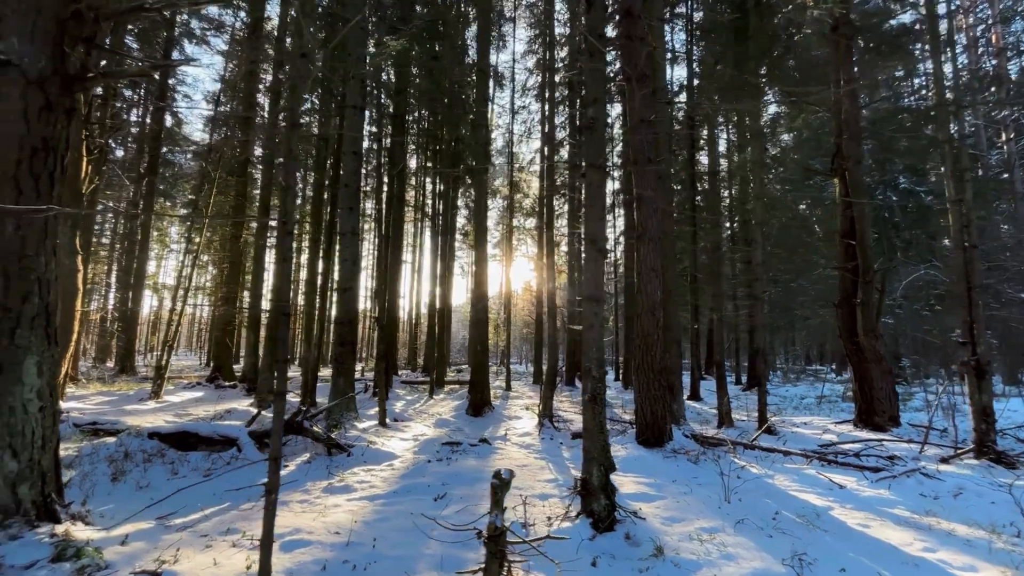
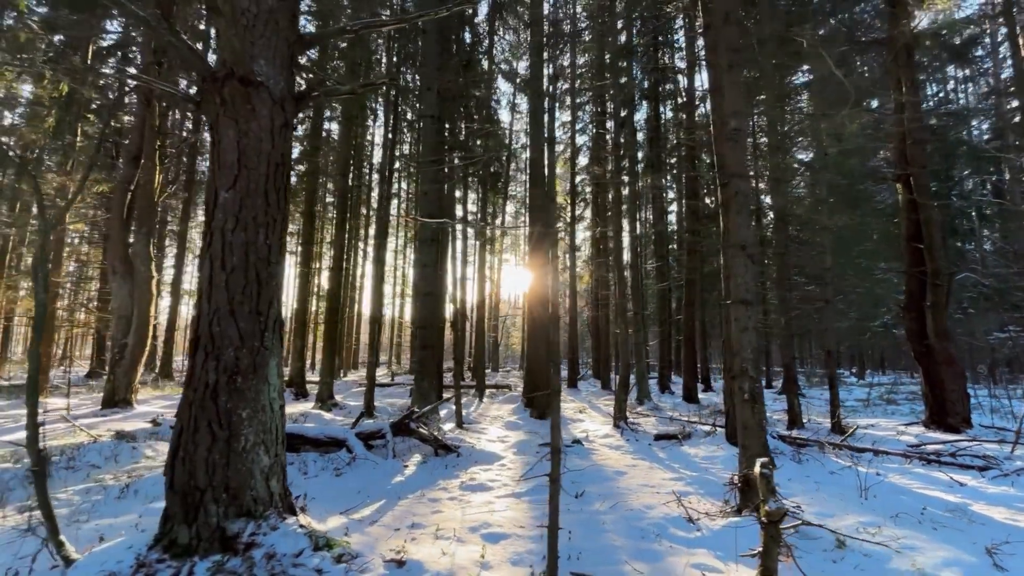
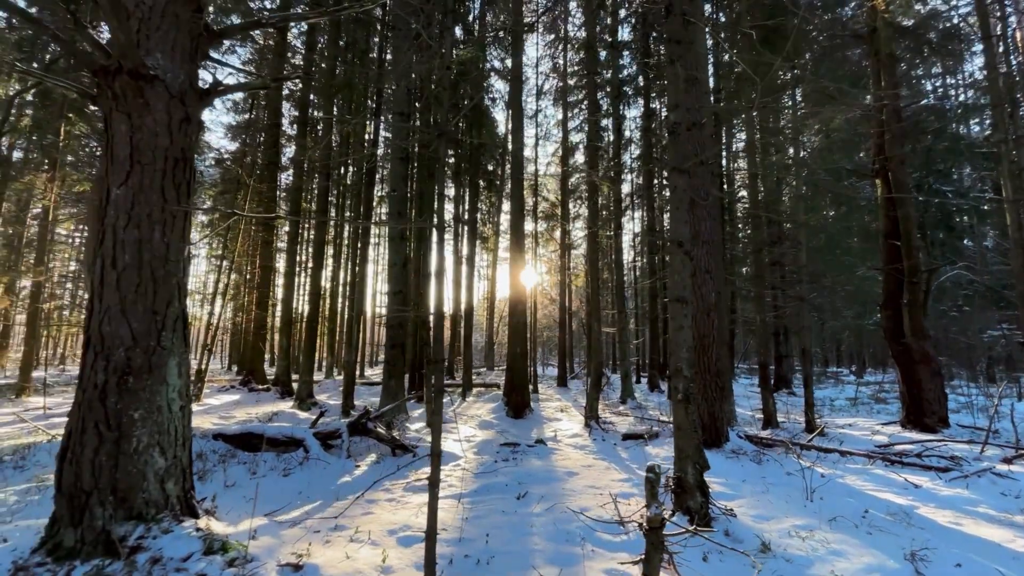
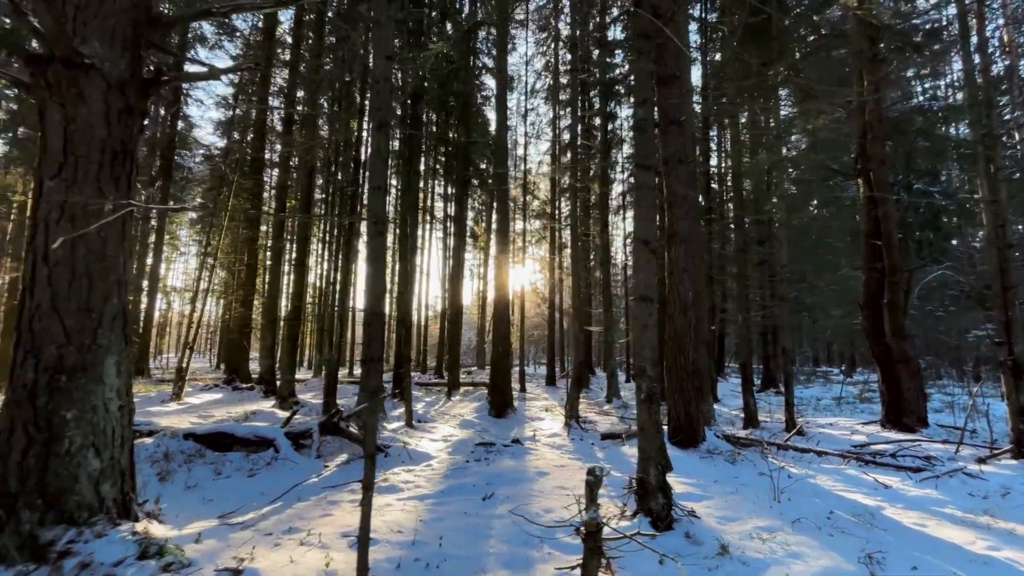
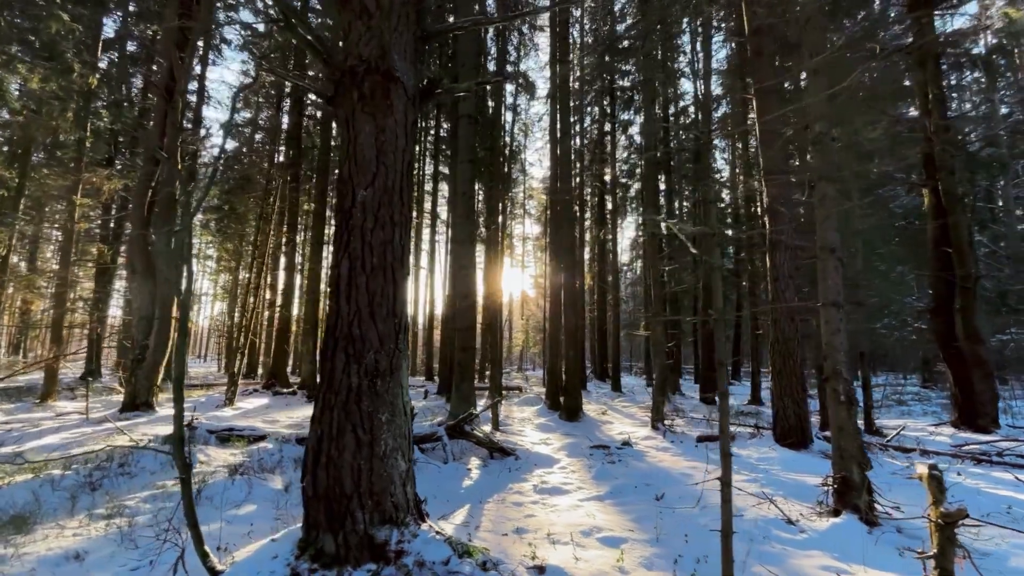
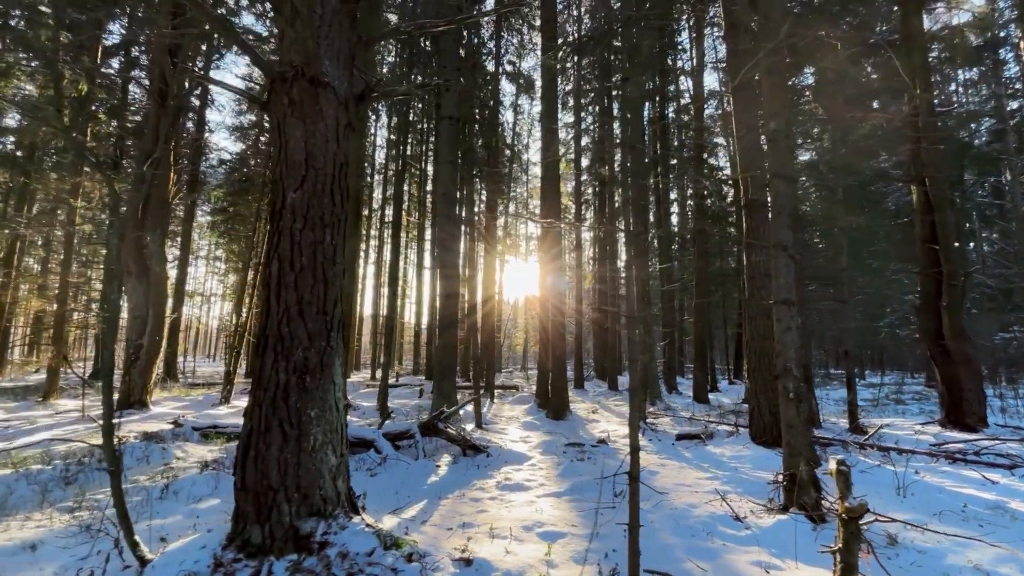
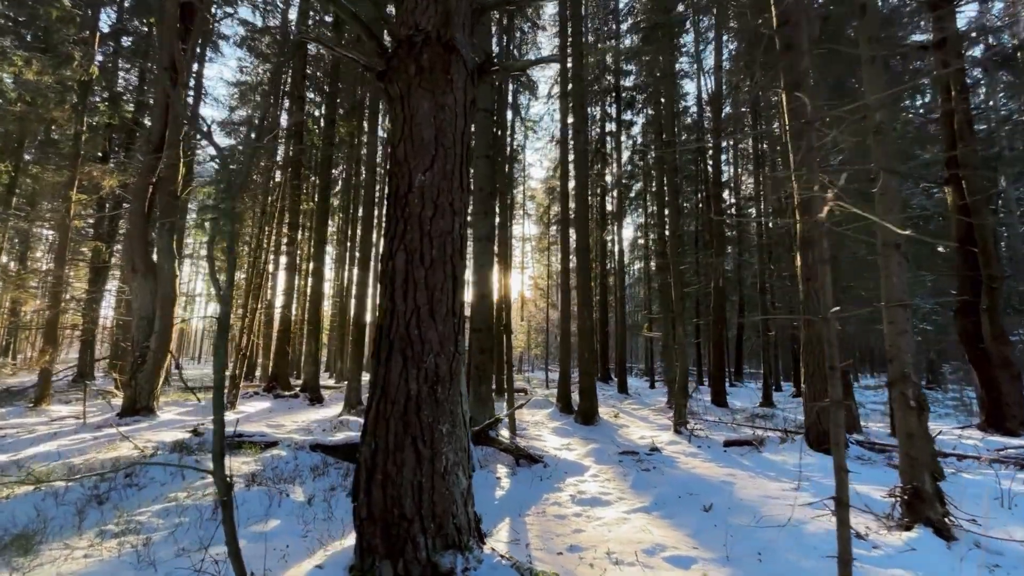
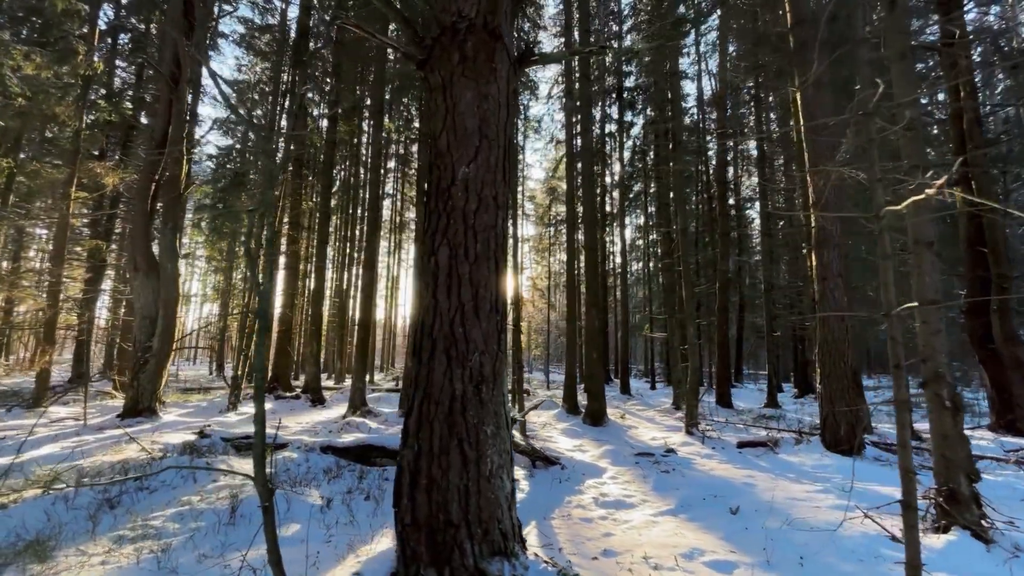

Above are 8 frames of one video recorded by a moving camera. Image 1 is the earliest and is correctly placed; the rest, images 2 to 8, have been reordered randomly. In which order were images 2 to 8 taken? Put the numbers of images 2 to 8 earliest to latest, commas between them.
4, 3, 2, 6, 5, 7, 8
